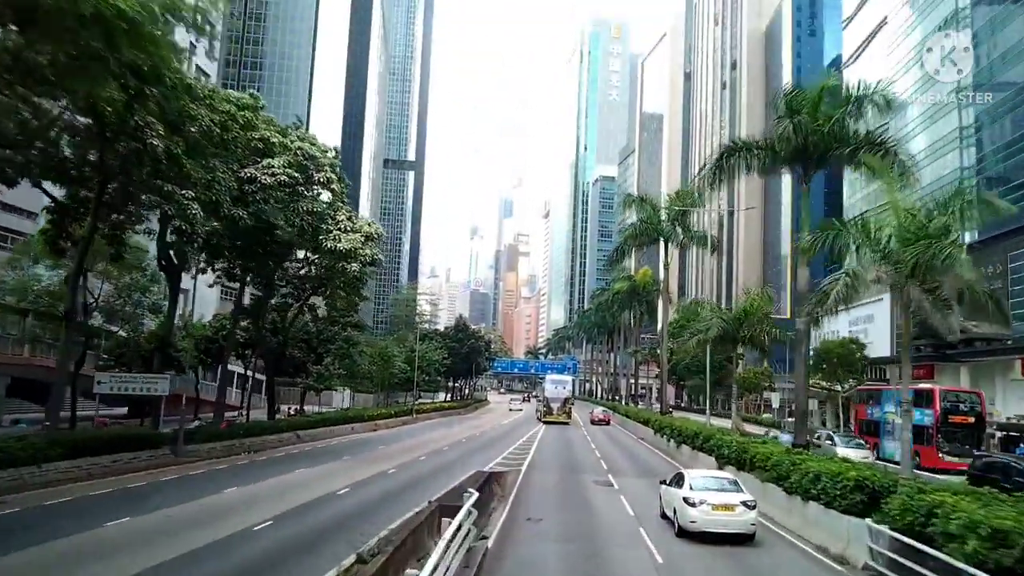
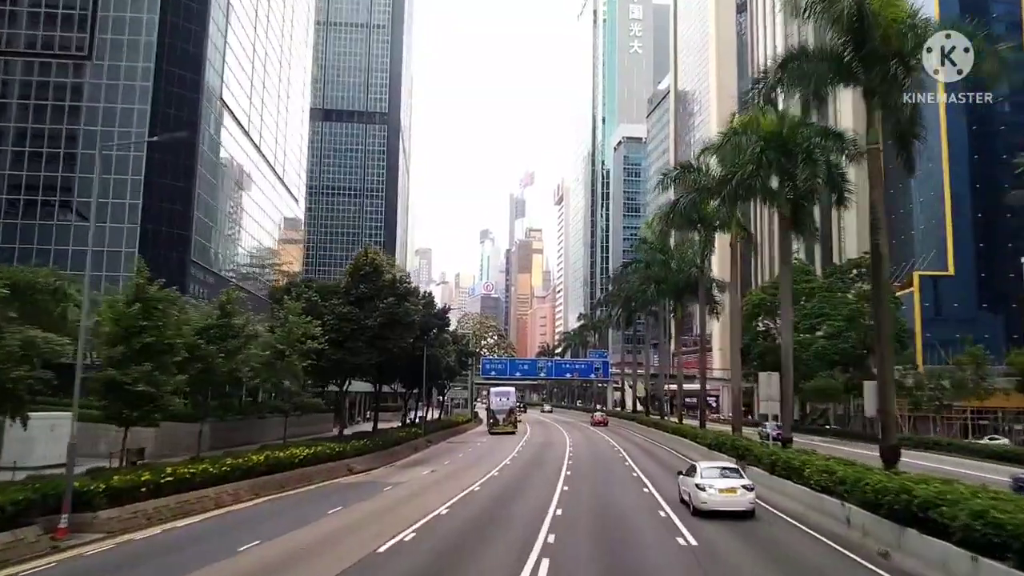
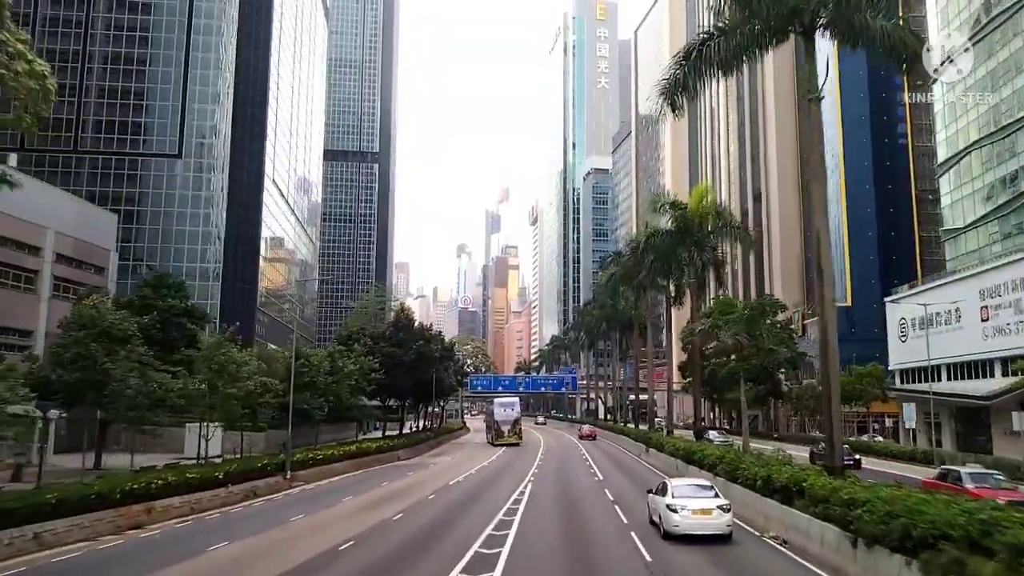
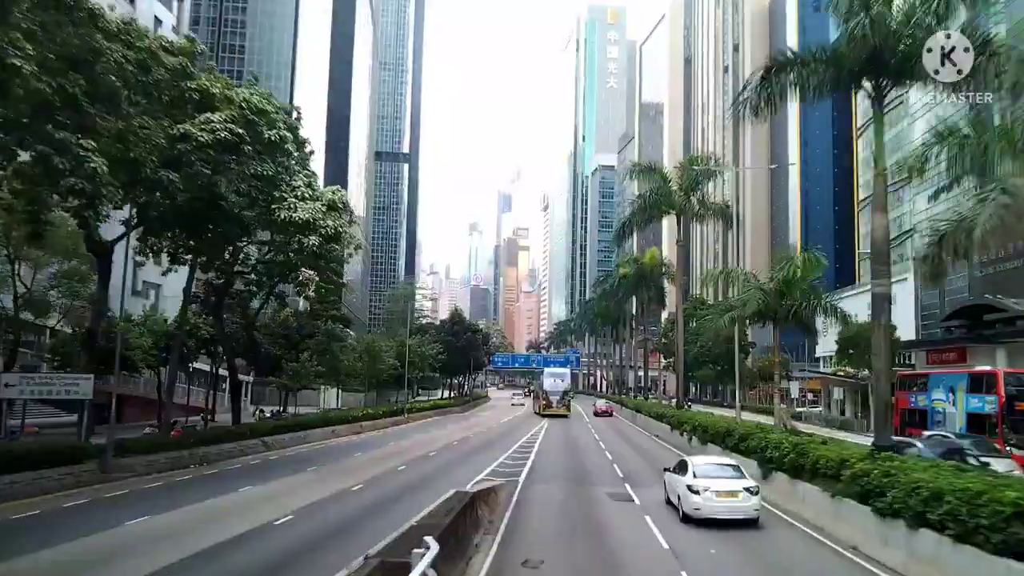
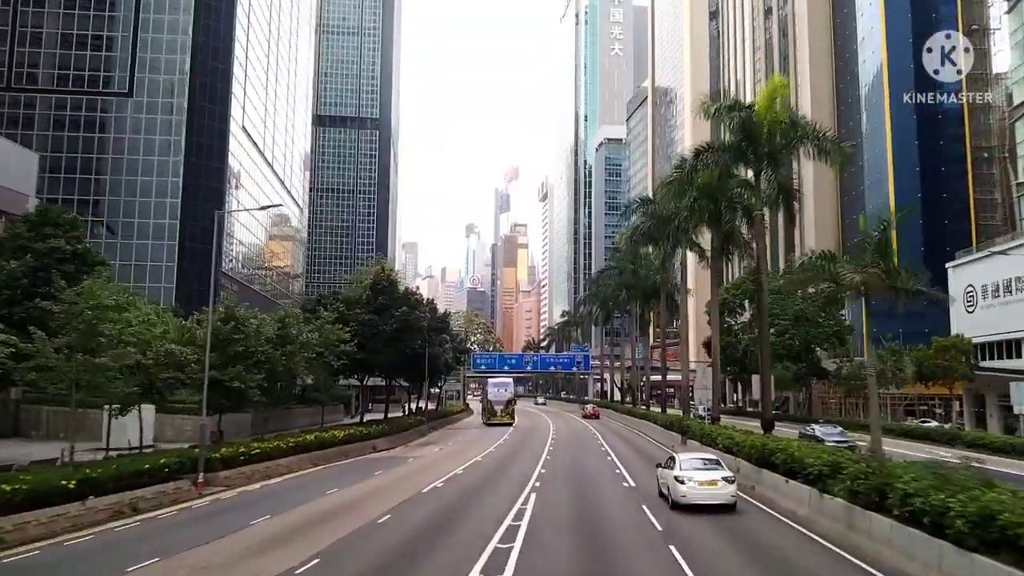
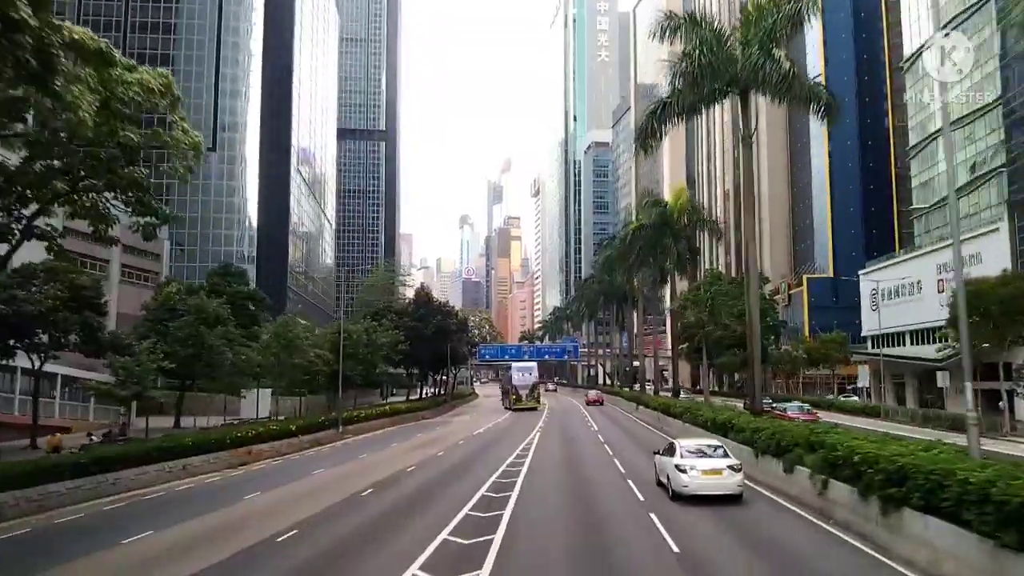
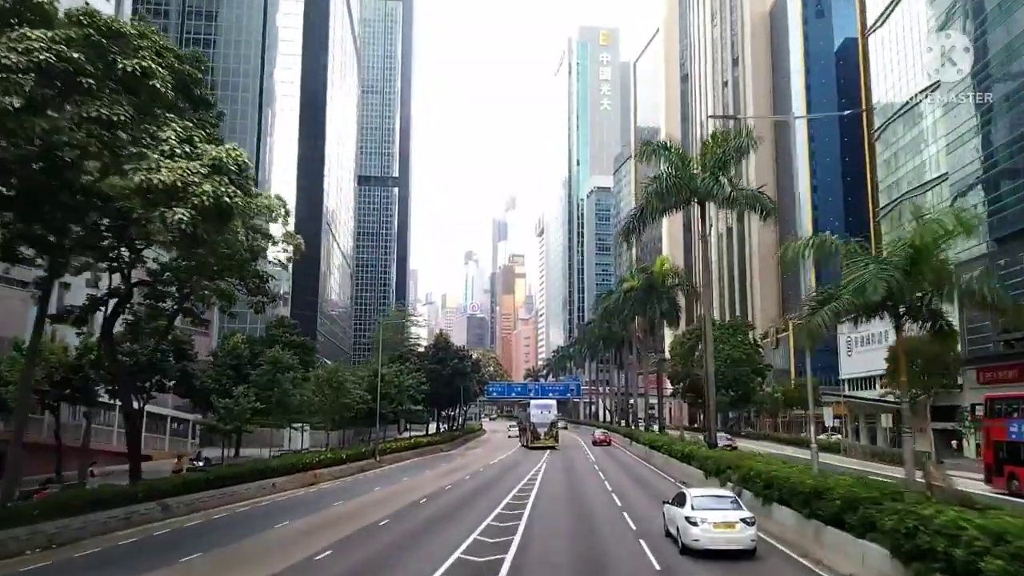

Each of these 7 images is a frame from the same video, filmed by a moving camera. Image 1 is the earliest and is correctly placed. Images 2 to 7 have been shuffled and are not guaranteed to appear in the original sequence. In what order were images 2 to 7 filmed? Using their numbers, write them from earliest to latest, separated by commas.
4, 7, 6, 3, 5, 2
